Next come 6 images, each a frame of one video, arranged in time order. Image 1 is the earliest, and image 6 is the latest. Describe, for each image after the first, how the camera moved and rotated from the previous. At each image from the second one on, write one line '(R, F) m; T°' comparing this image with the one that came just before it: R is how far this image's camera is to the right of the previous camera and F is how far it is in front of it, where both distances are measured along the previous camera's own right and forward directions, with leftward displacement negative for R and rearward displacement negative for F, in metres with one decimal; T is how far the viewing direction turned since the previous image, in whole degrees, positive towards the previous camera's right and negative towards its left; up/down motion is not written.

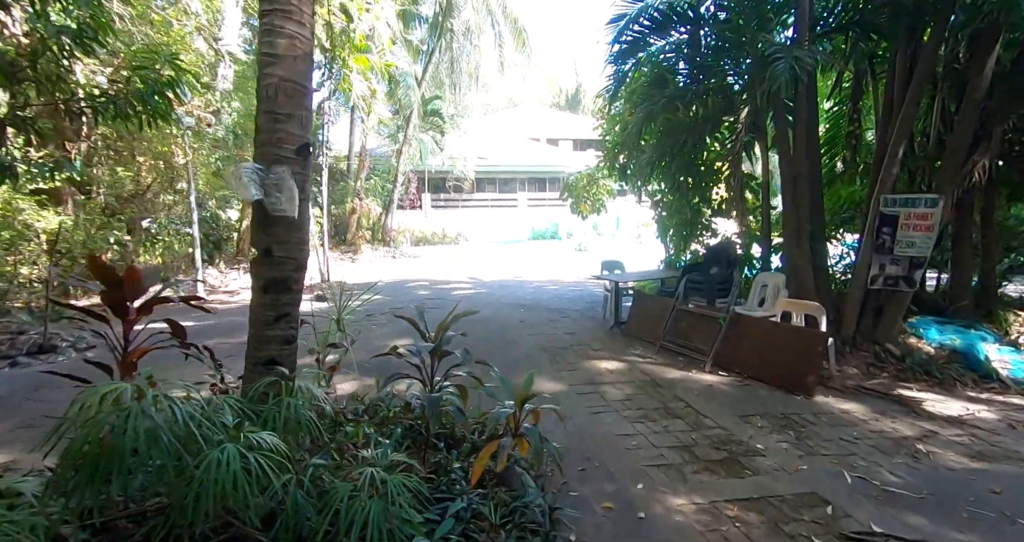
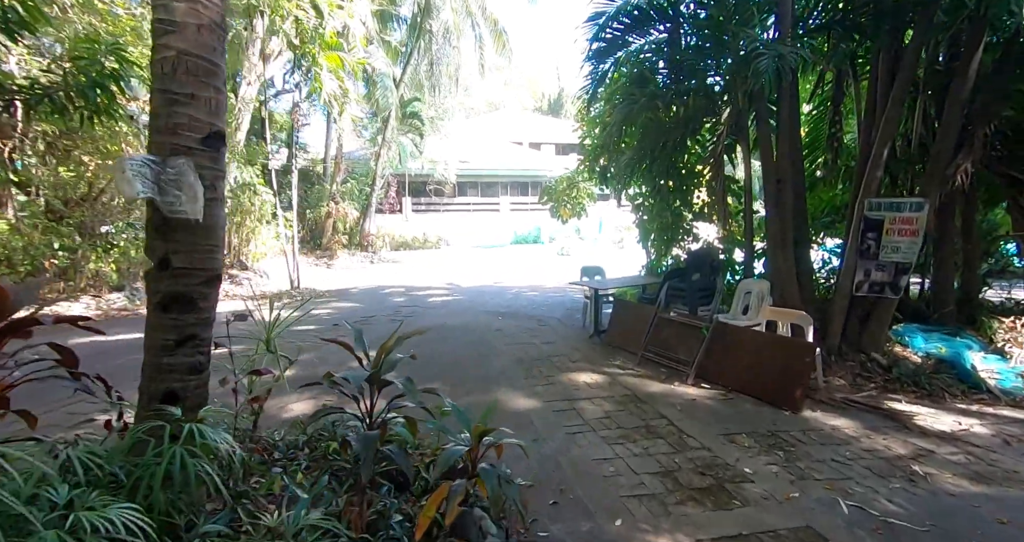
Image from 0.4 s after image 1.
(+0.1, +0.3) m; +2°
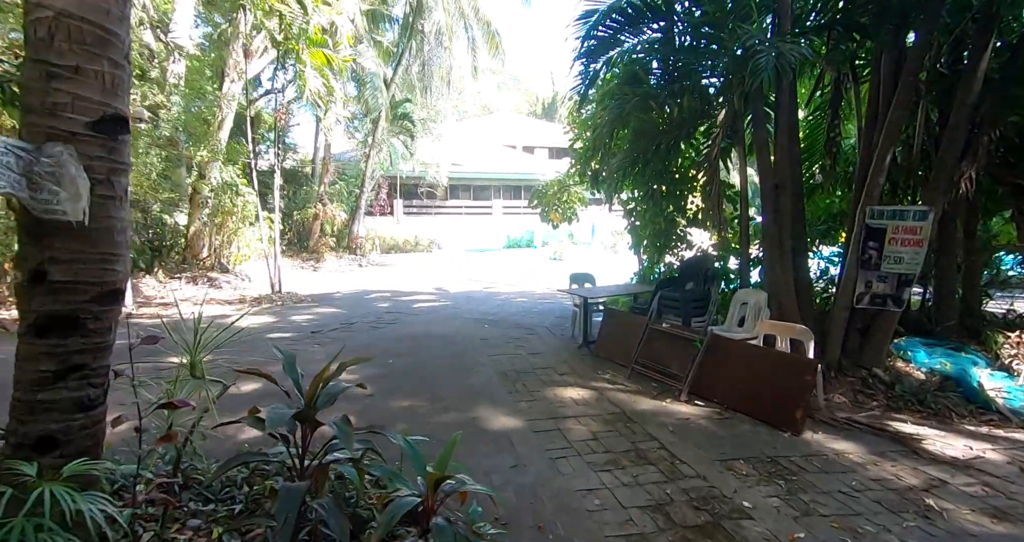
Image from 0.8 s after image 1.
(+0.1, +0.2) m; +1°
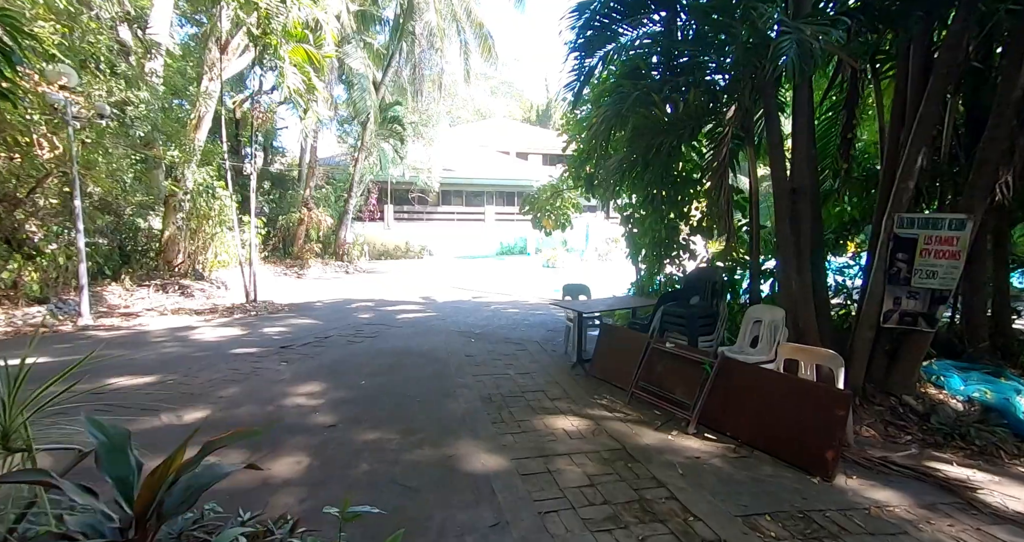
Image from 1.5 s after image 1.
(+0.1, +0.5) m; +1°
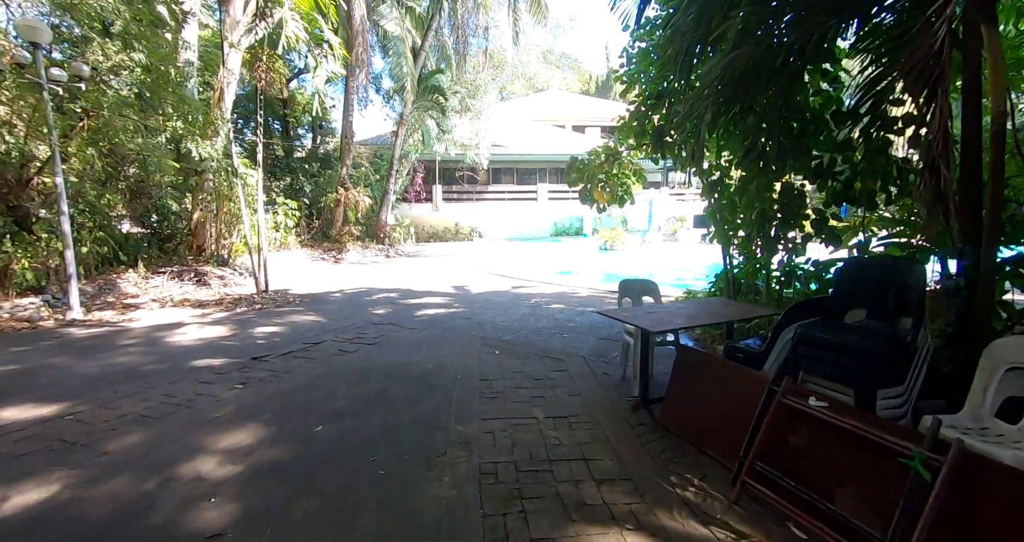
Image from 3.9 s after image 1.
(+0.2, +1.7) m; -6°
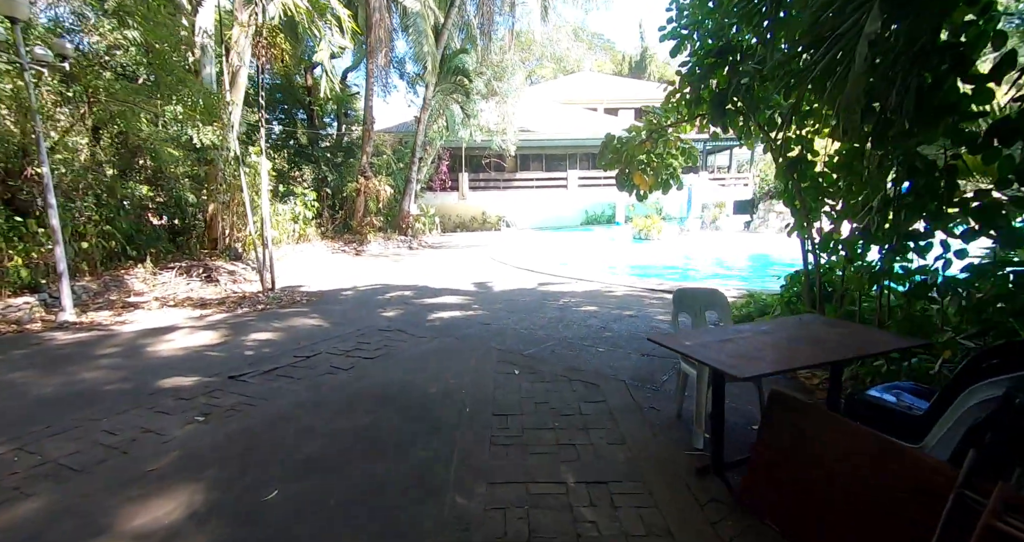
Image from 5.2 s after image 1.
(0.0, +0.9) m; -3°
